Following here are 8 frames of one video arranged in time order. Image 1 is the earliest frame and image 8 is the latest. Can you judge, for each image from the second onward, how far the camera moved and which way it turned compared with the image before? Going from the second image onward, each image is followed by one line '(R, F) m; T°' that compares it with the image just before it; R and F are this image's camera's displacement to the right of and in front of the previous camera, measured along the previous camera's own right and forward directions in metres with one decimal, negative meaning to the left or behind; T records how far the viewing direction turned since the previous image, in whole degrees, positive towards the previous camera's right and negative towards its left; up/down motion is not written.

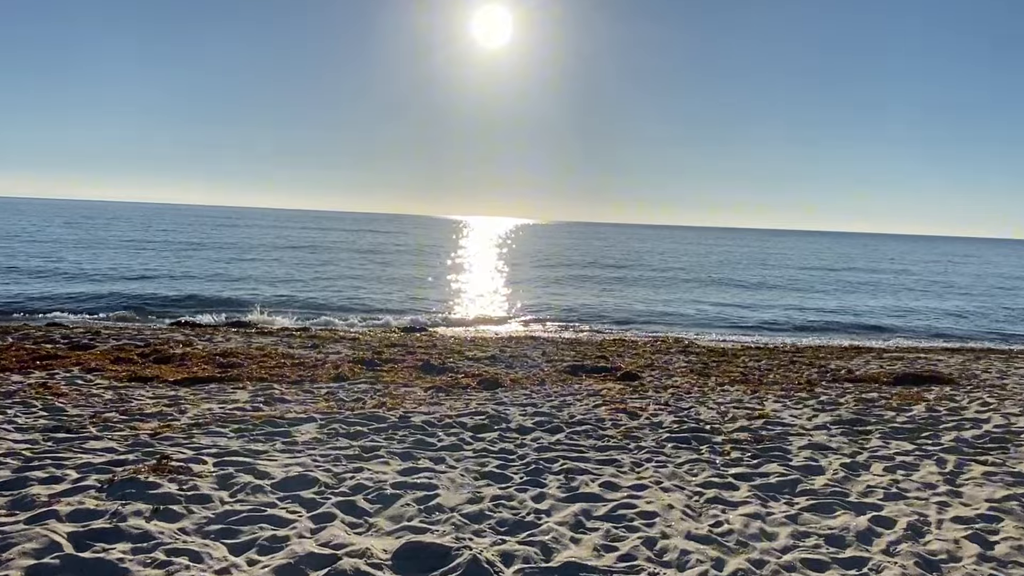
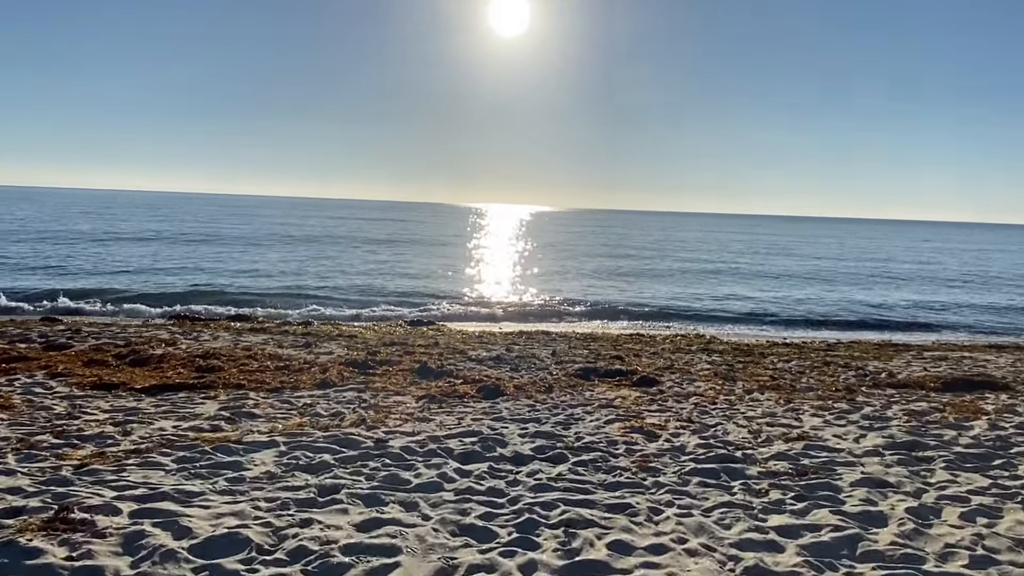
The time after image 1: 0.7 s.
(+0.2, +1.0) m; -1°
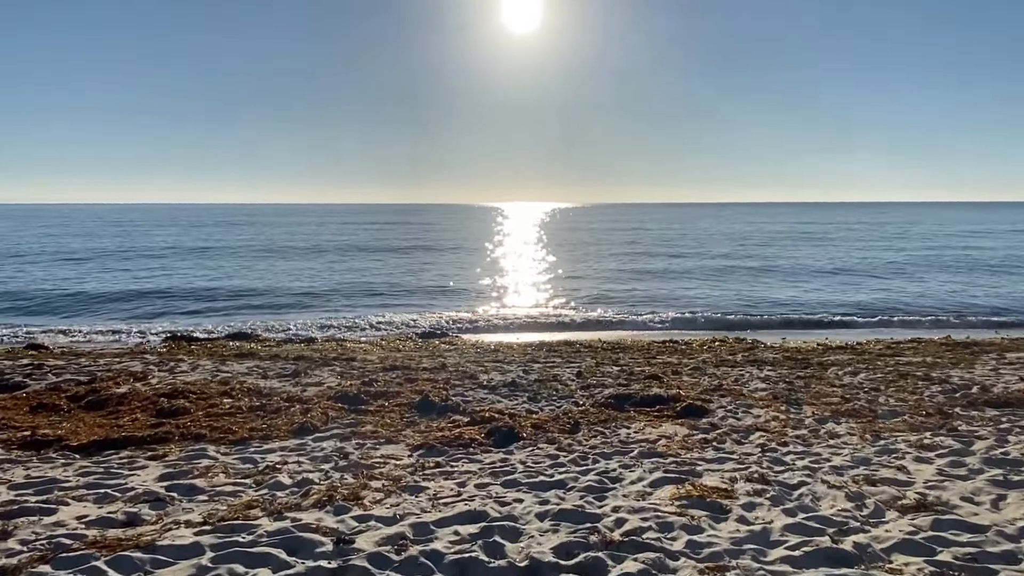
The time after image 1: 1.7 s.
(+0.1, +1.6) m; -2°
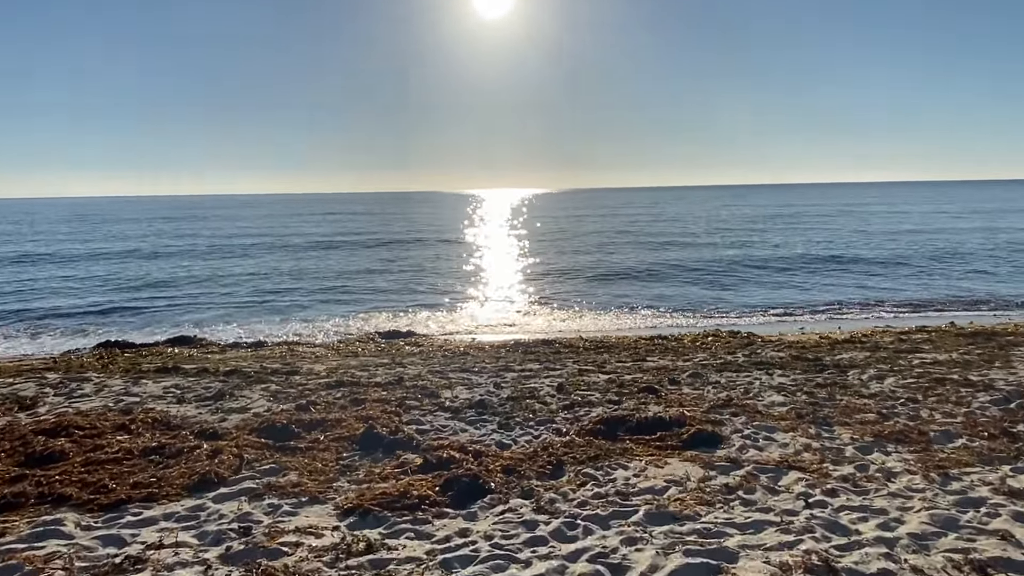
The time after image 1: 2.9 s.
(+0.1, +1.7) m; +2°
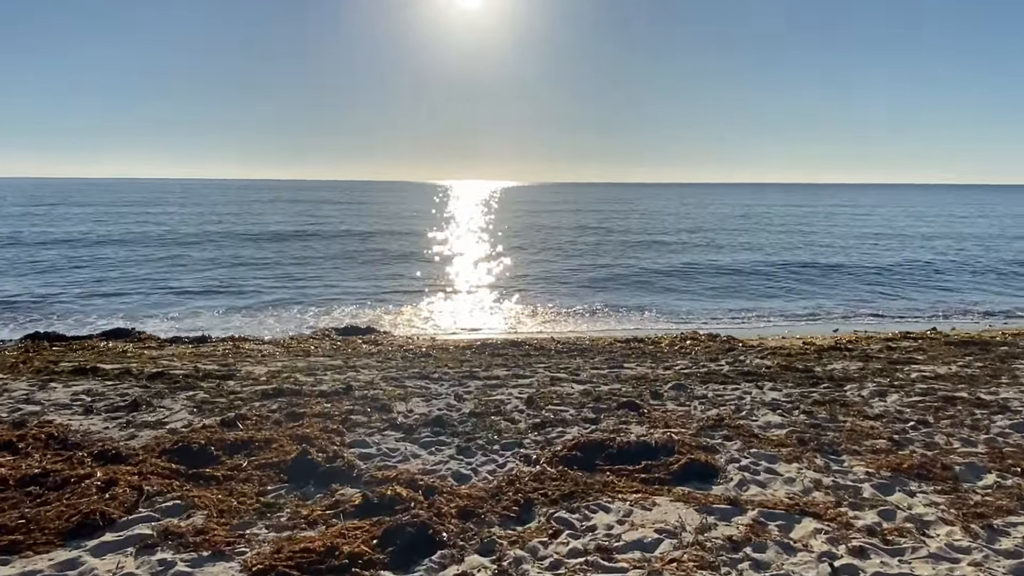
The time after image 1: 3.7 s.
(0.0, +1.0) m; +2°
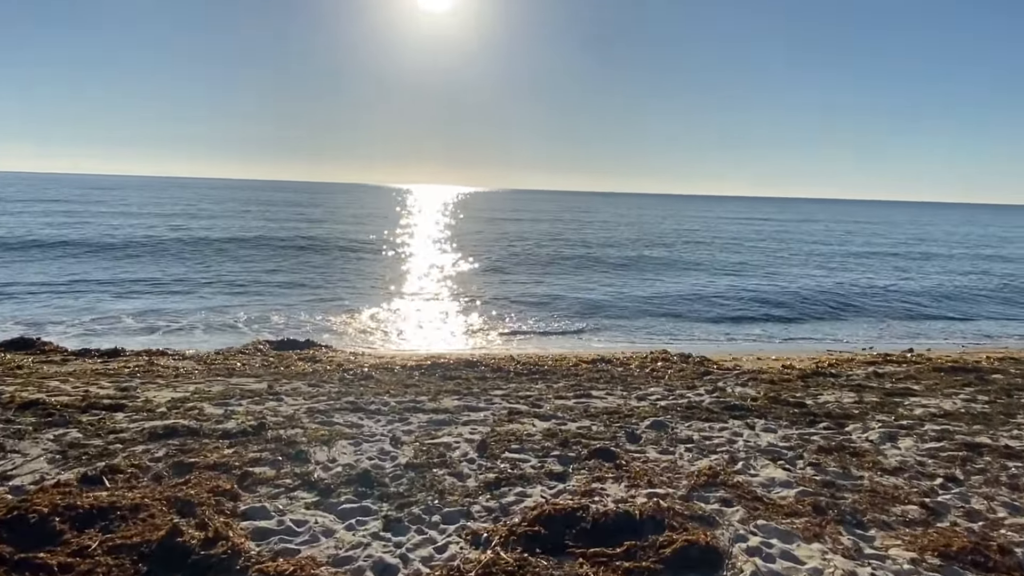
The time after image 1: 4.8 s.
(+0.1, +1.4) m; +3°
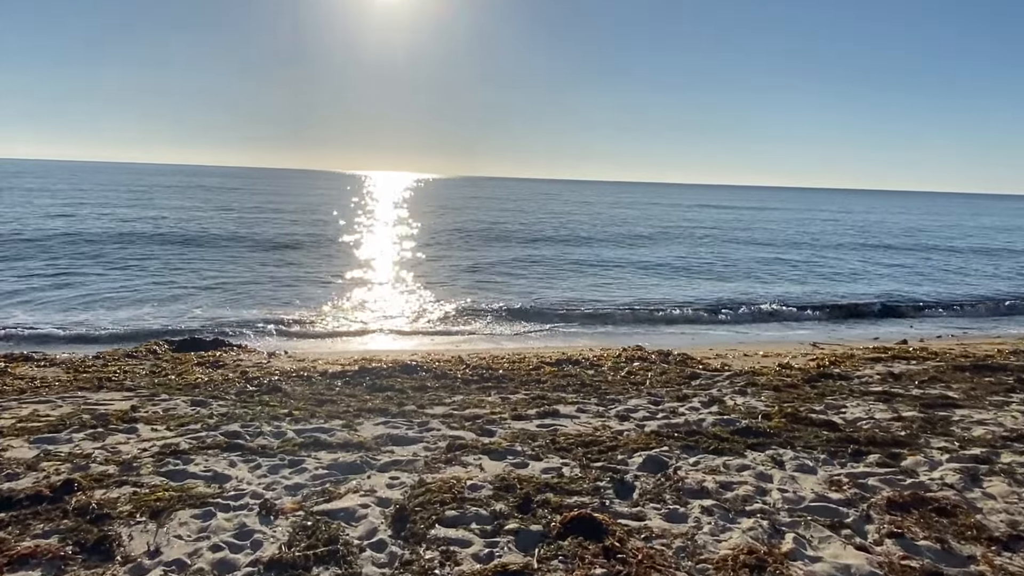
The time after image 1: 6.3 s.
(+0.1, +2.1) m; +3°
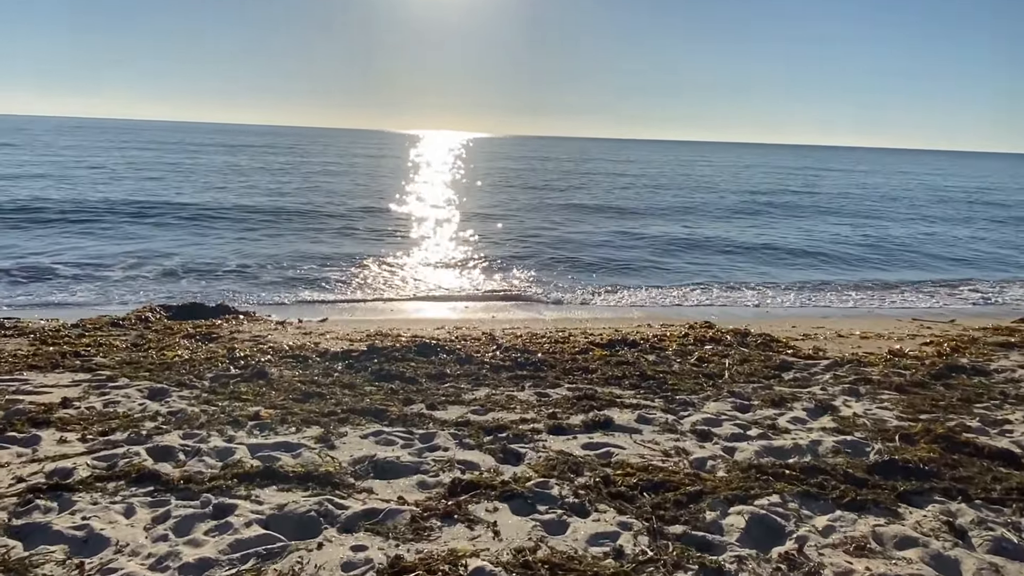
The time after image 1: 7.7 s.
(+0.1, +1.9) m; -4°
